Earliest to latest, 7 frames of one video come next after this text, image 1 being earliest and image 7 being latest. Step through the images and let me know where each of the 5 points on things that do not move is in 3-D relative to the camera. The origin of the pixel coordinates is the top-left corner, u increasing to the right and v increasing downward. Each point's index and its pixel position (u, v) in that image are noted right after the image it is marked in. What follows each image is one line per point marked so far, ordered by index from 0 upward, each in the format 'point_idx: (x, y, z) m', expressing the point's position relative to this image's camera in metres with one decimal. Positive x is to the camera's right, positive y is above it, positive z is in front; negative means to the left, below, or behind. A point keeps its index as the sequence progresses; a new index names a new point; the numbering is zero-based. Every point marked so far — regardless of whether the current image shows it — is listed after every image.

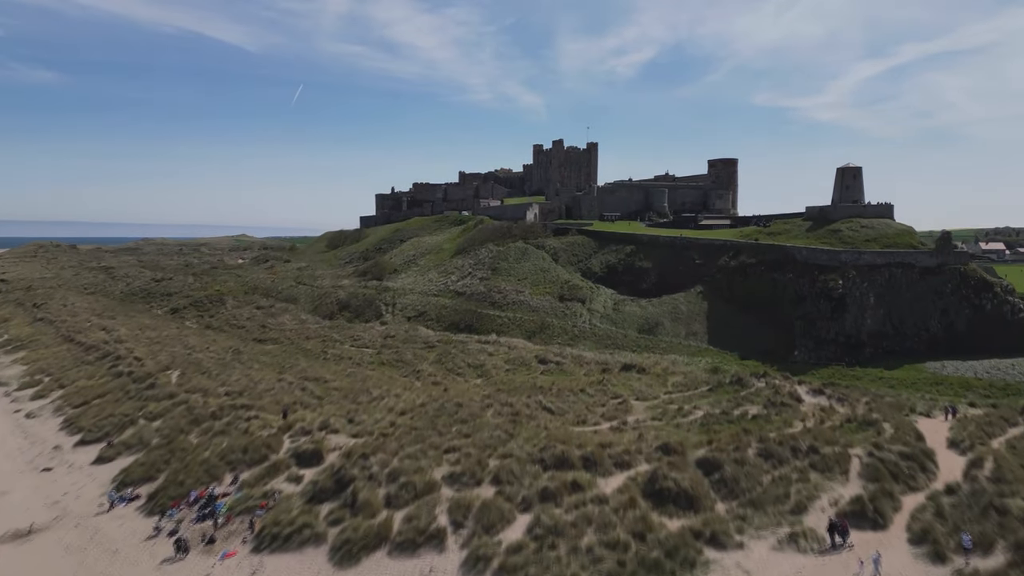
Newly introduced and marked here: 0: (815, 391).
0: (+10.1, -3.5, +17.7) m
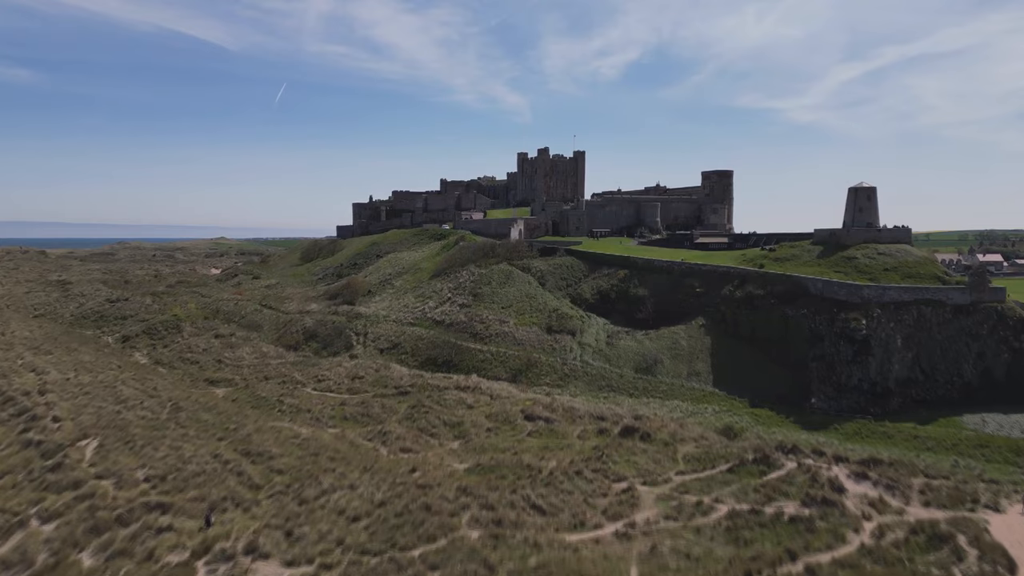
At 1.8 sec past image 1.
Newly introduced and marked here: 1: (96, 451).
0: (+9.6, -5.2, +14.8) m
1: (-13.7, -5.4, +17.6) m
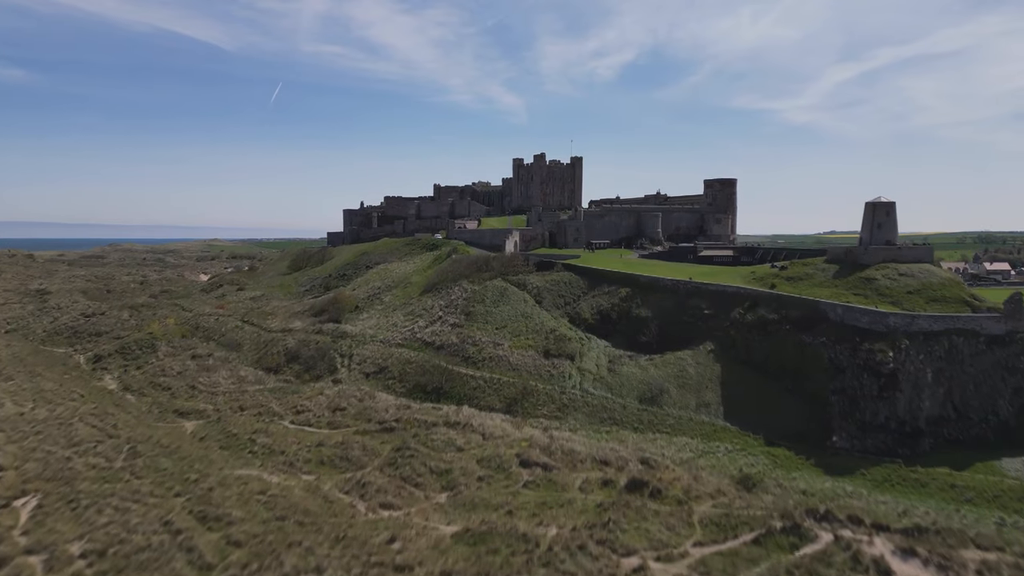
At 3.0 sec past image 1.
0: (+9.4, -6.3, +12.9) m
1: (-13.9, -6.6, +15.4) m
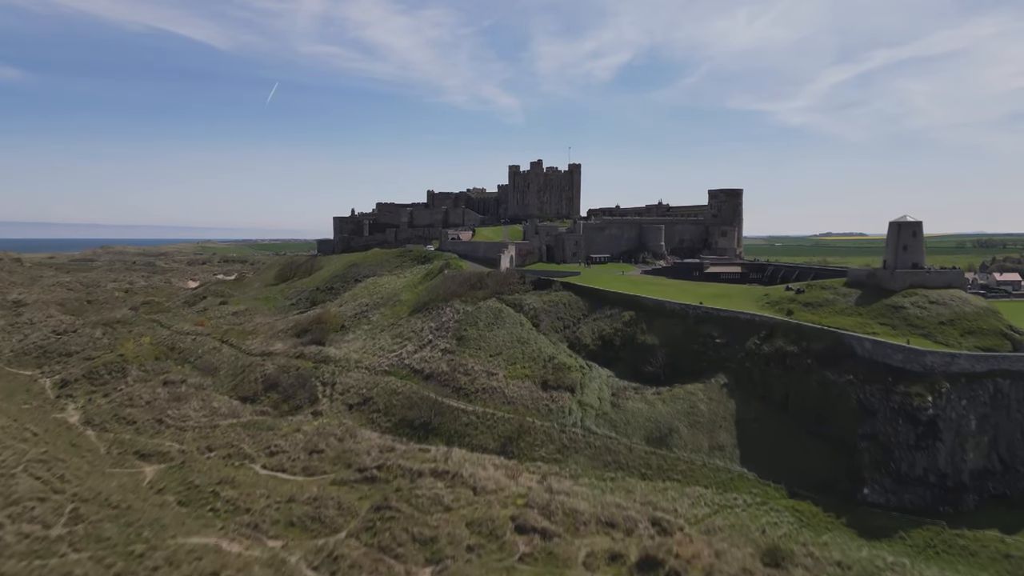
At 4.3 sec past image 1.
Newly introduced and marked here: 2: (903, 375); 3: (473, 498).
0: (+9.3, -7.6, +10.6) m
1: (-14.1, -7.8, +13.1) m
2: (+14.7, -3.2, +20.0) m
3: (-1.3, -7.3, +18.4) m
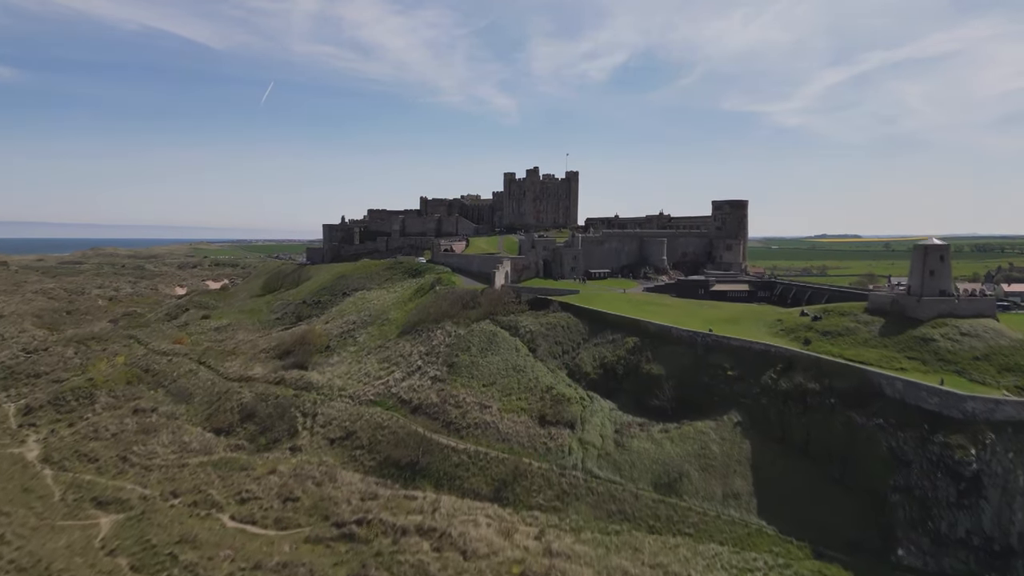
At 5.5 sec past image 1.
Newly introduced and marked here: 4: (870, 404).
0: (+9.2, -8.8, +8.7) m
1: (-14.2, -9.1, +10.9) m
2: (+14.5, -4.5, +18.1) m
3: (-1.5, -8.5, +16.4) m
4: (+13.2, -4.2, +19.6) m
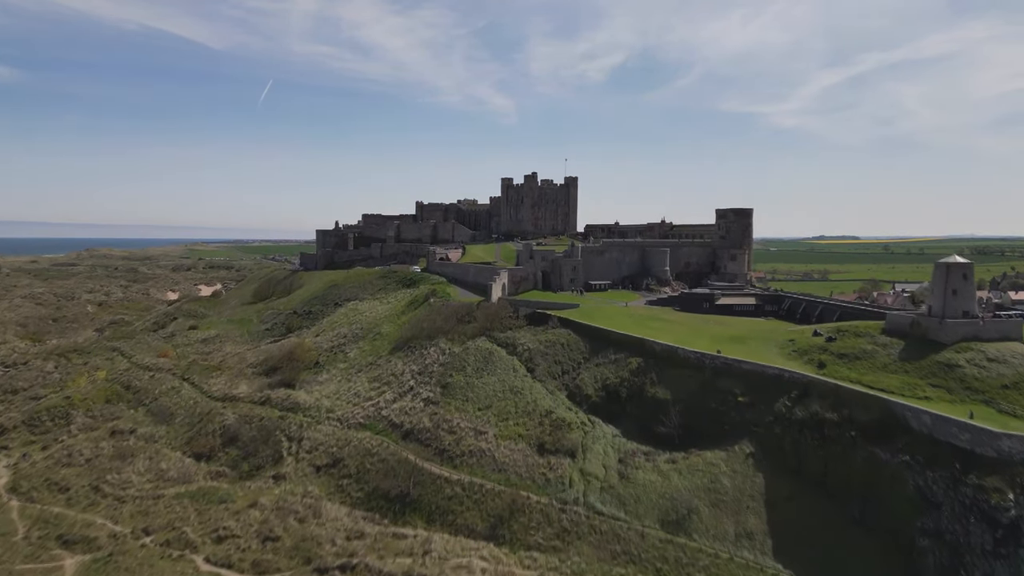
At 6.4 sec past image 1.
0: (+9.1, -9.7, +7.3) m
1: (-14.3, -9.9, +9.4) m
2: (+14.4, -5.3, +16.7) m
3: (-1.6, -9.3, +14.9) m
4: (+13.1, -5.1, +18.3) m
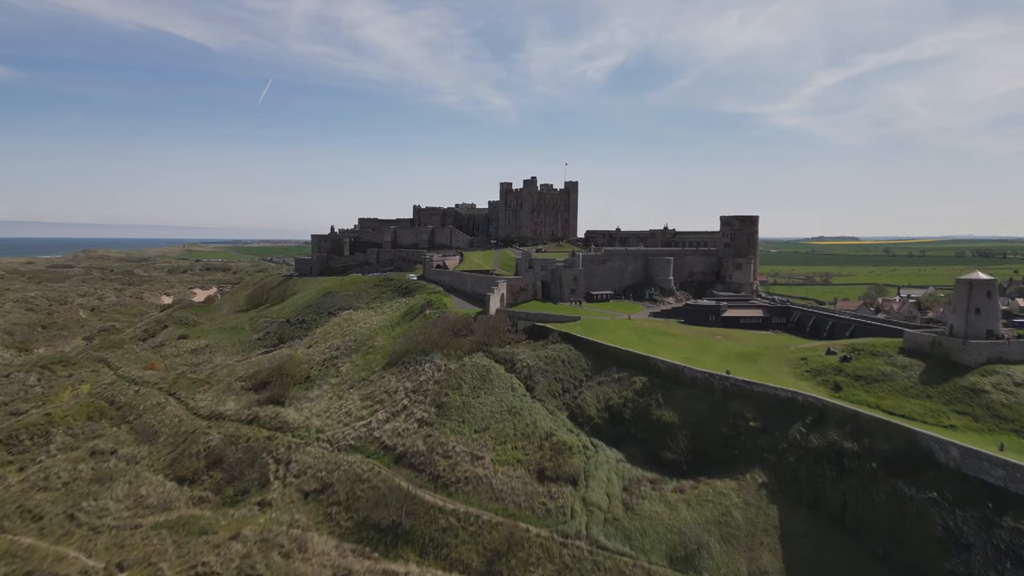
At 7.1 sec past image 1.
0: (+9.1, -10.4, +6.1) m
1: (-14.3, -10.6, +8.2) m
2: (+14.3, -6.1, +15.5) m
3: (-1.7, -10.1, +13.7) m
4: (+13.0, -5.8, +17.1) m
